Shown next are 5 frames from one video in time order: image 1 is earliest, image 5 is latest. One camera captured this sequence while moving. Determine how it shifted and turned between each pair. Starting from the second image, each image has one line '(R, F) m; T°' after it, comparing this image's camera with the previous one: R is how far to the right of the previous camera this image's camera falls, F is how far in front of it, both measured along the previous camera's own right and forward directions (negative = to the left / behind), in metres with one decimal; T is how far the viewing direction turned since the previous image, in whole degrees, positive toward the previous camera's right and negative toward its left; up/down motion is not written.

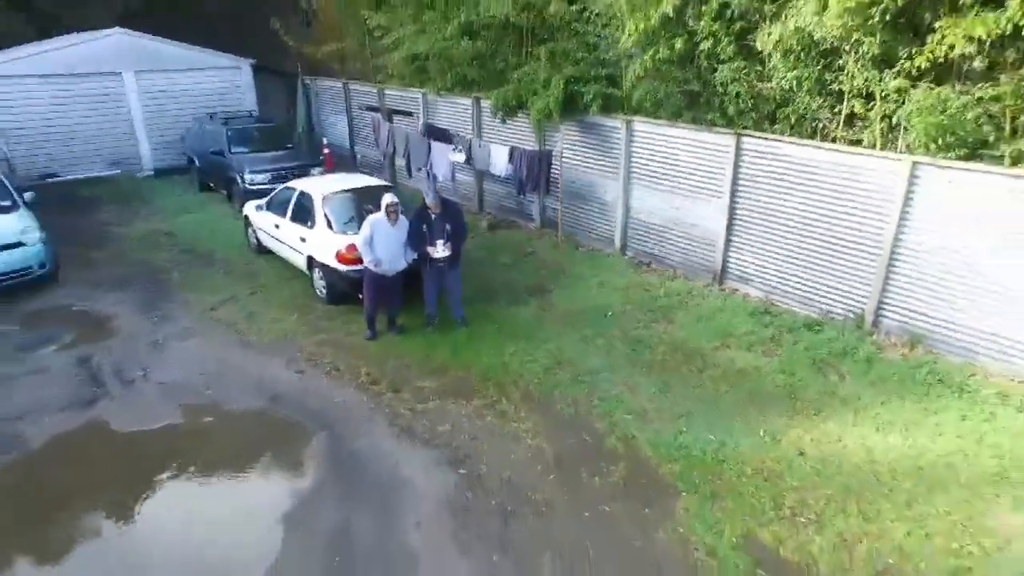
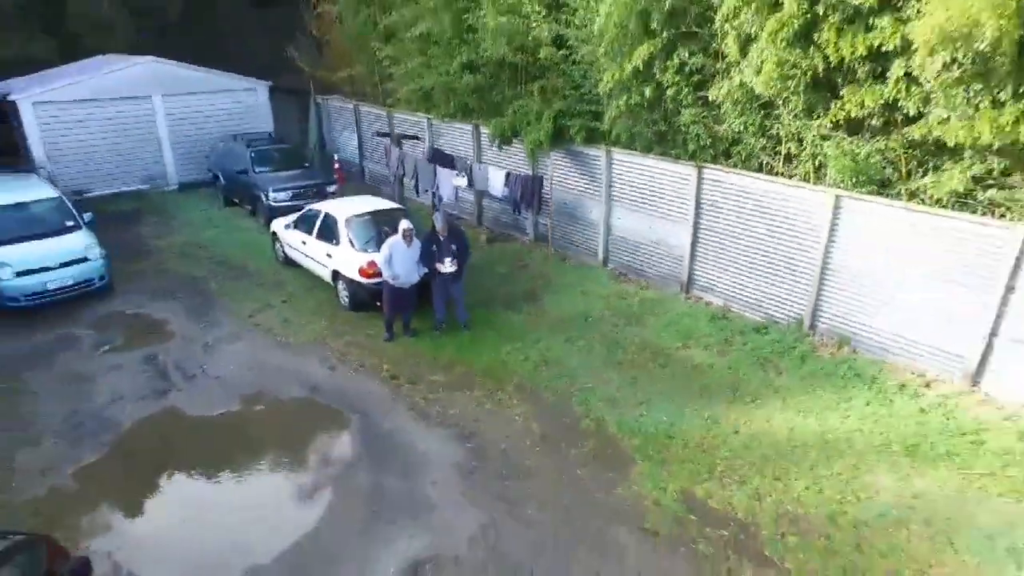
(0.0, -1.3) m; 0°
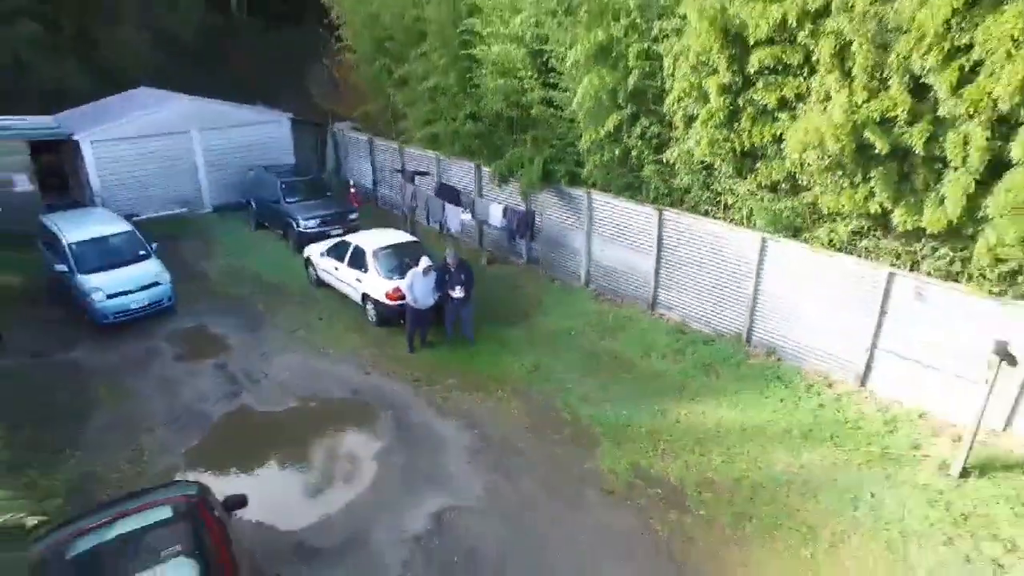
(0.0, -2.0) m; 0°
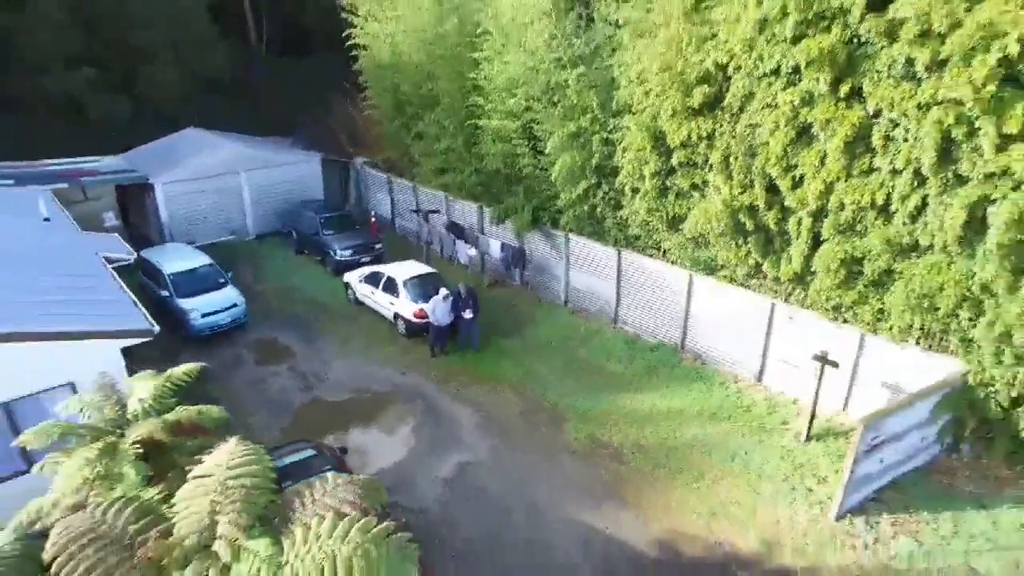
(0.0, -3.3) m; 0°
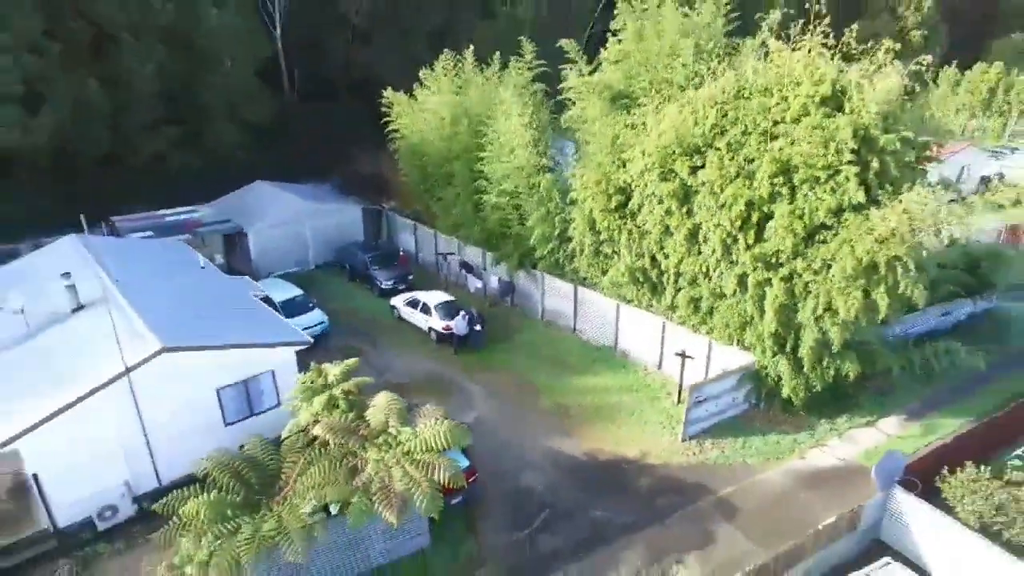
(0.0, -7.0) m; +1°
